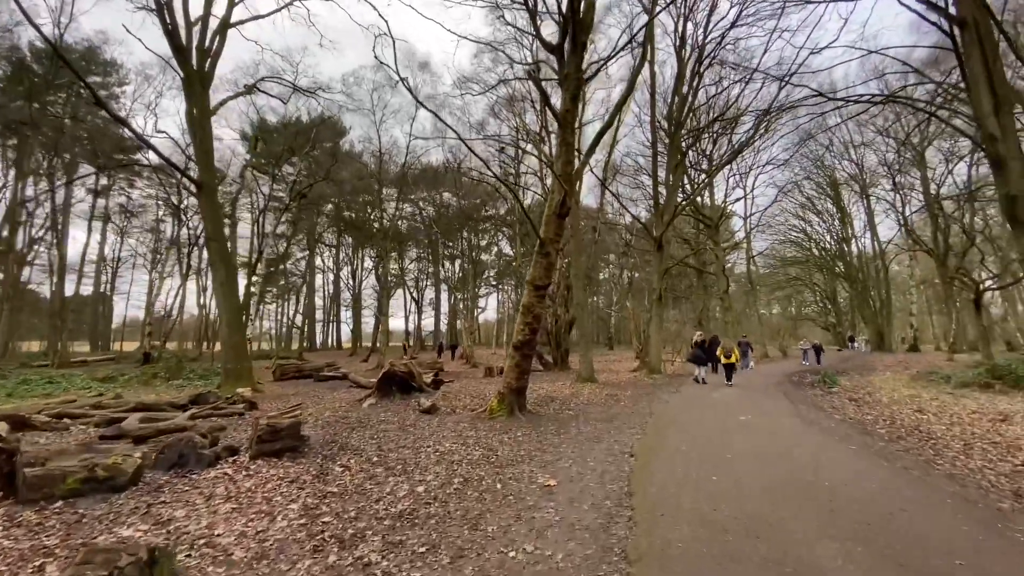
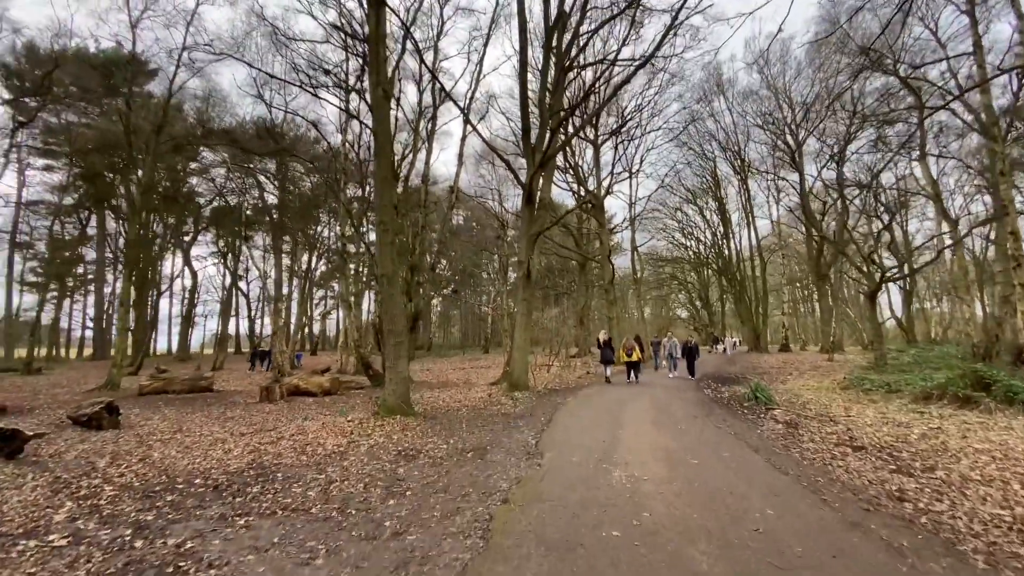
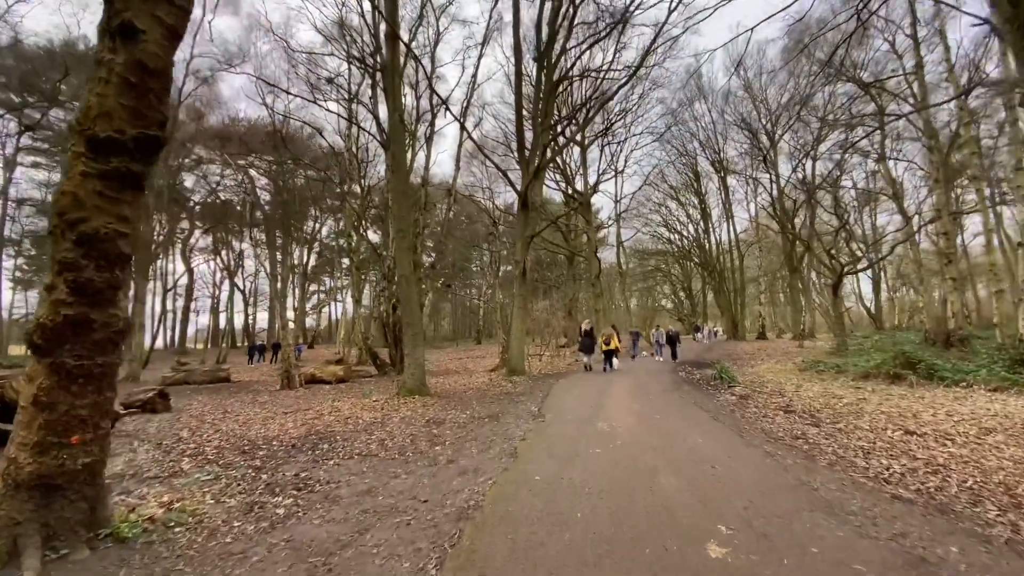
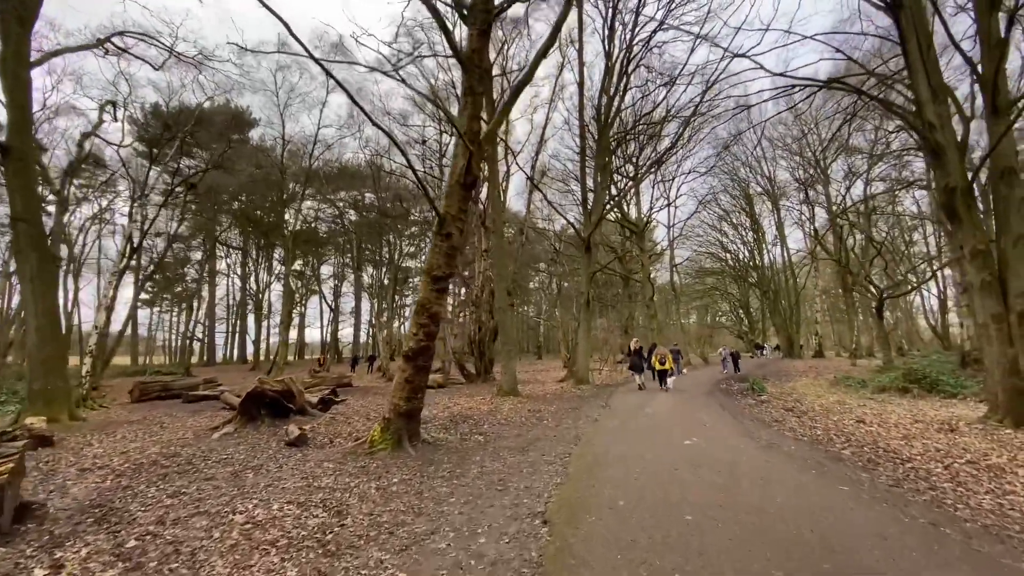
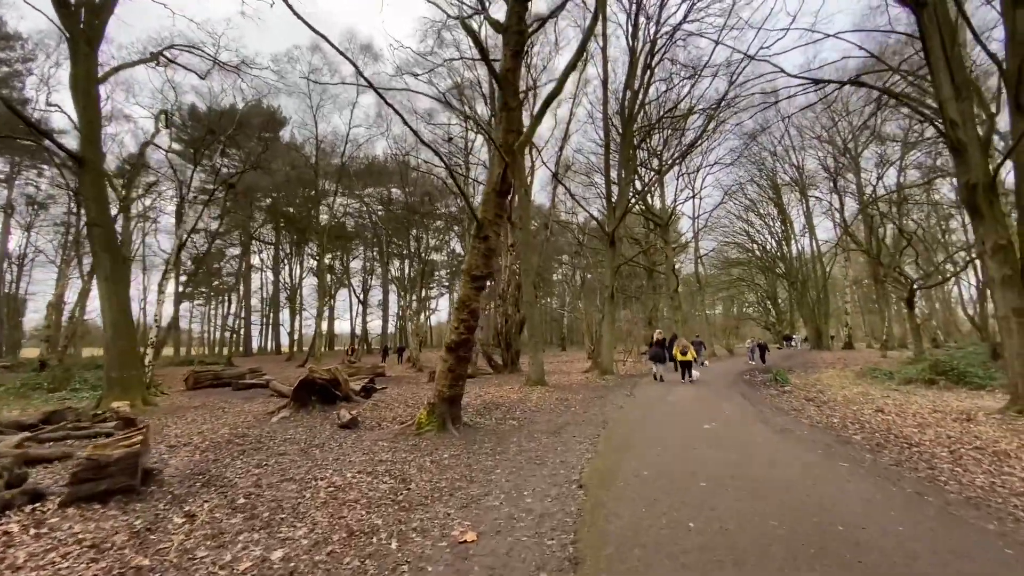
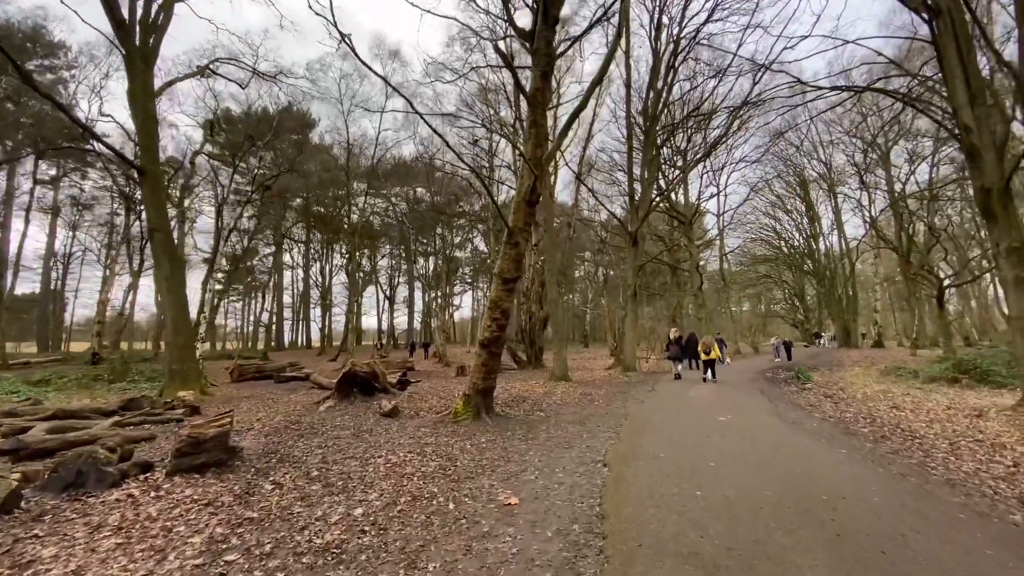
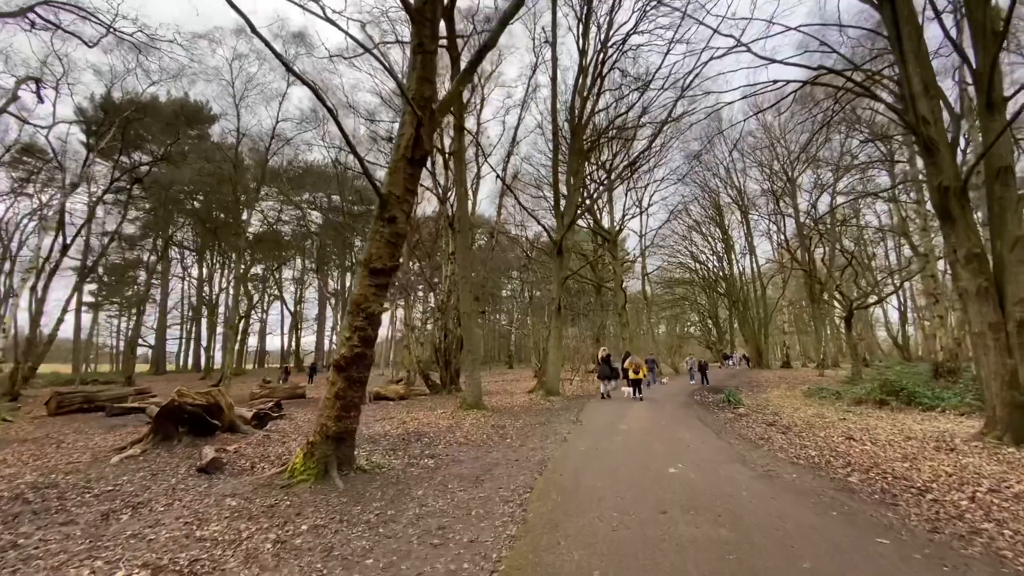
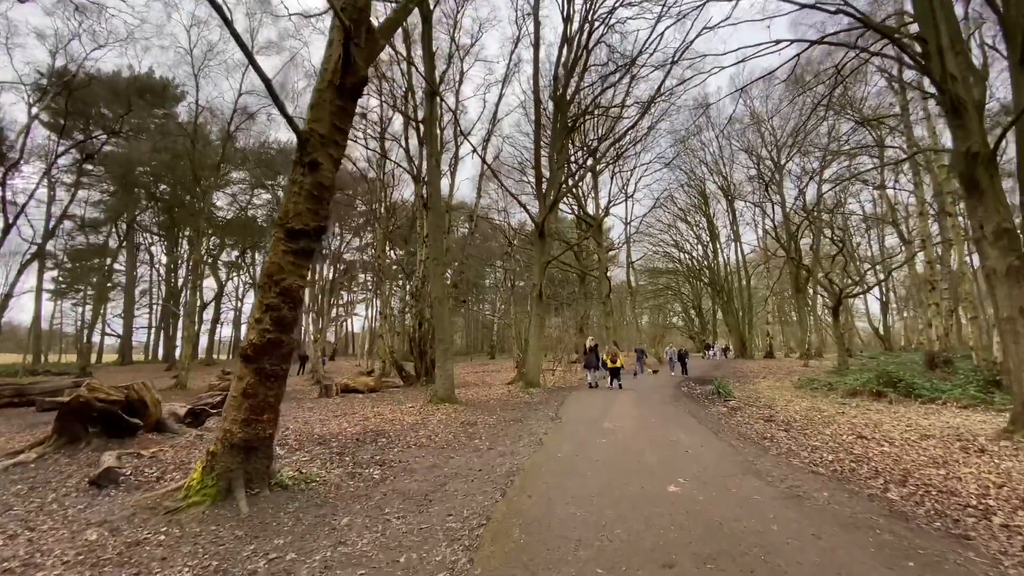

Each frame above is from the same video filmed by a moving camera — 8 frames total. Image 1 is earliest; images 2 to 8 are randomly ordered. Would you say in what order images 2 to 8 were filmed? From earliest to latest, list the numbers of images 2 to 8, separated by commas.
6, 5, 4, 7, 8, 3, 2
